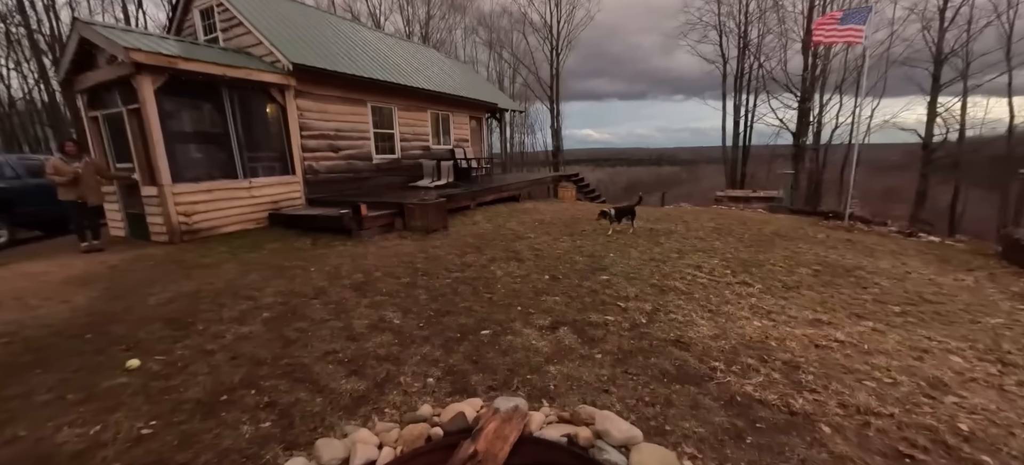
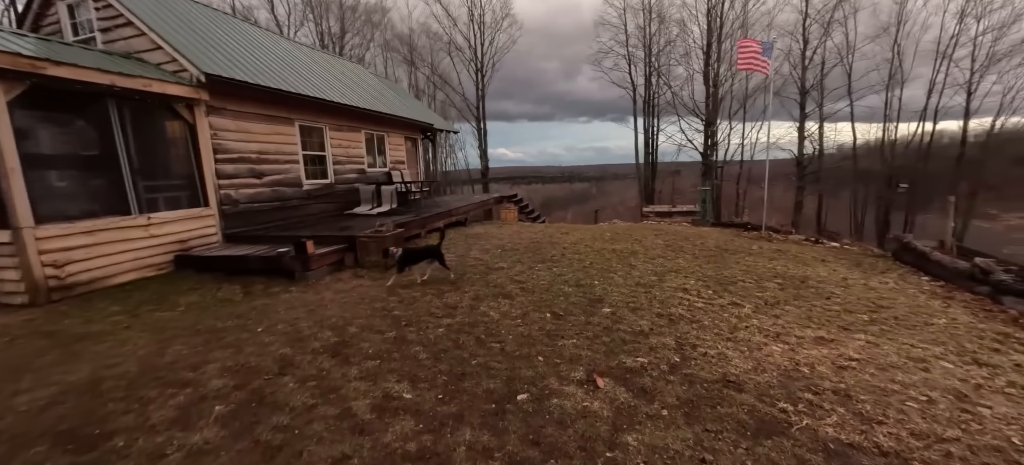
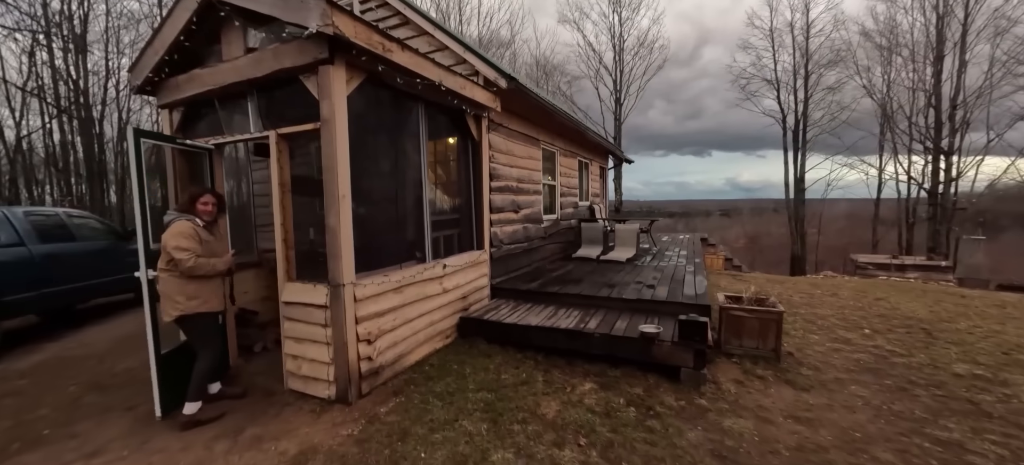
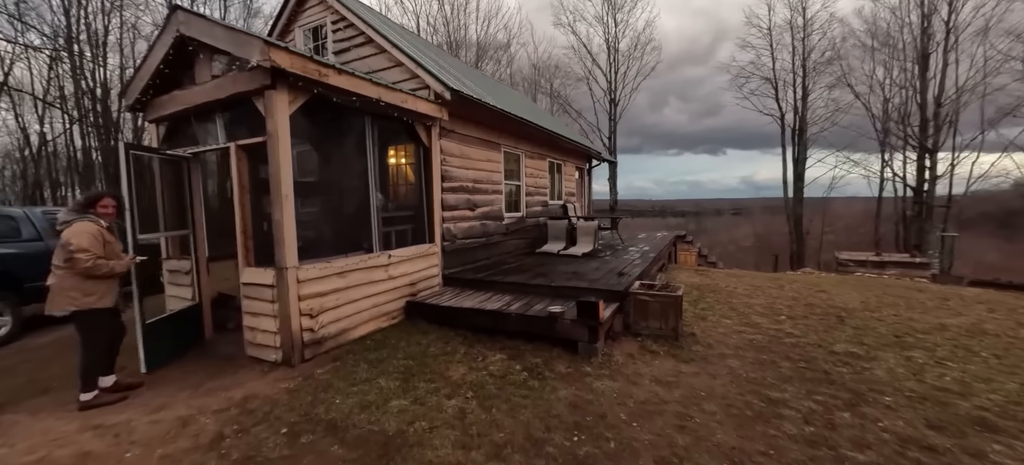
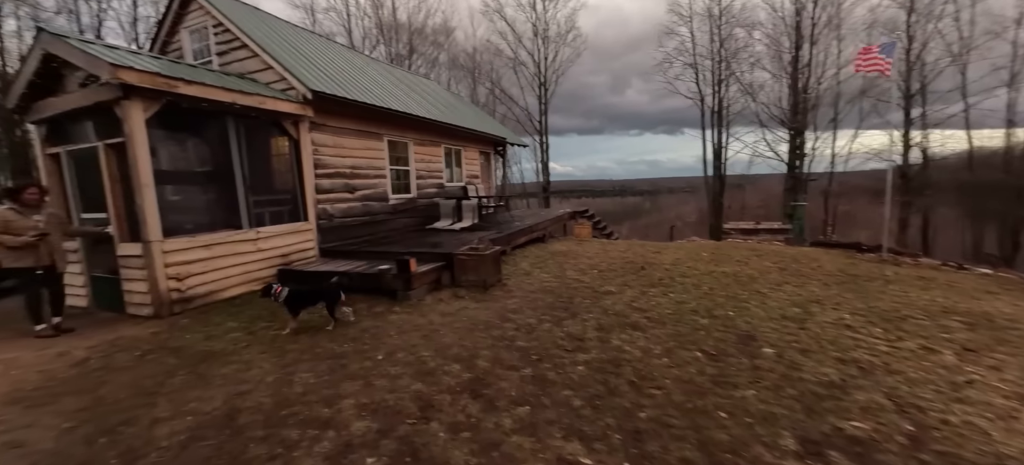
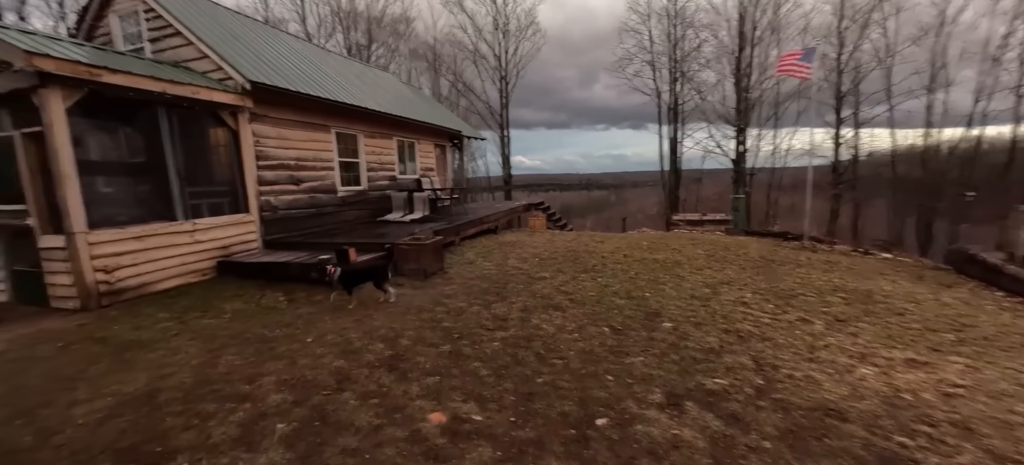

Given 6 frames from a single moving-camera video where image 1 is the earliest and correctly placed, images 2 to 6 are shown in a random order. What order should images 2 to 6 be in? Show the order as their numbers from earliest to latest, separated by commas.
2, 6, 5, 4, 3
